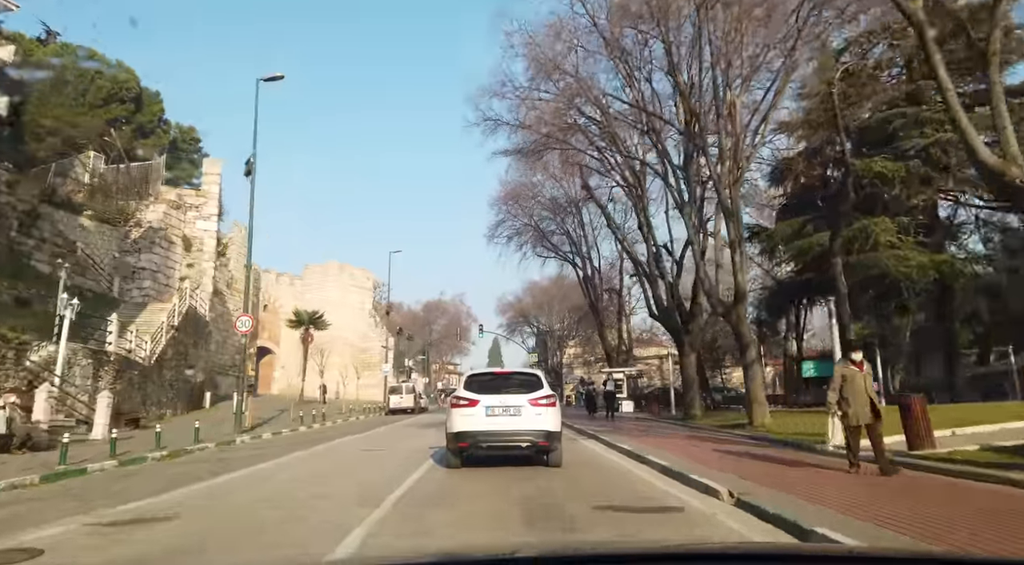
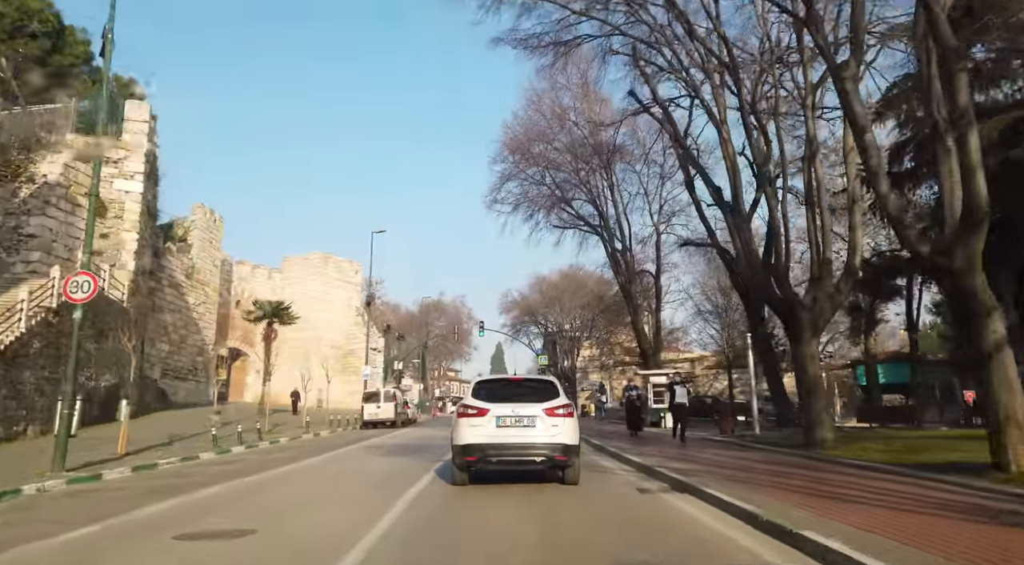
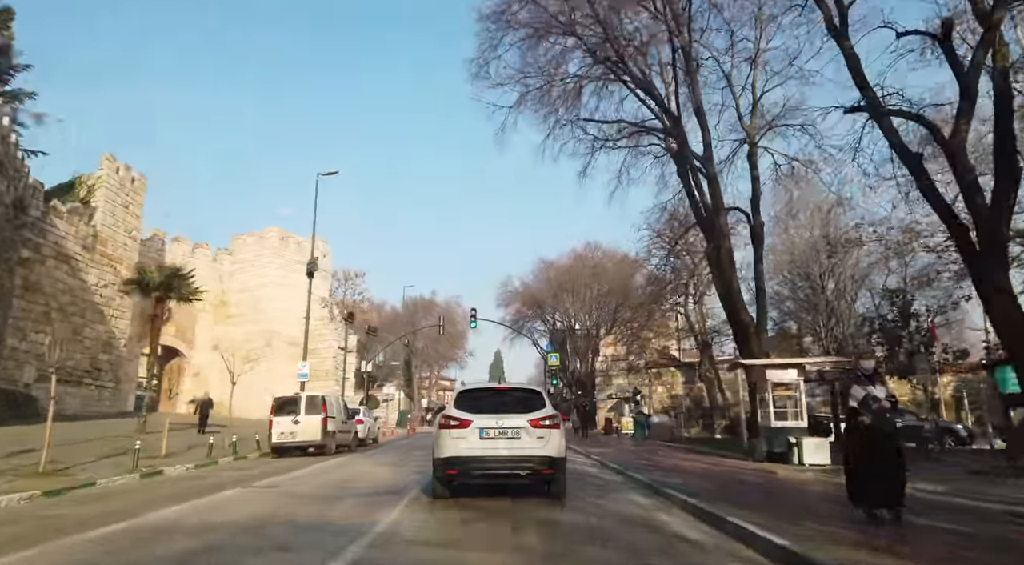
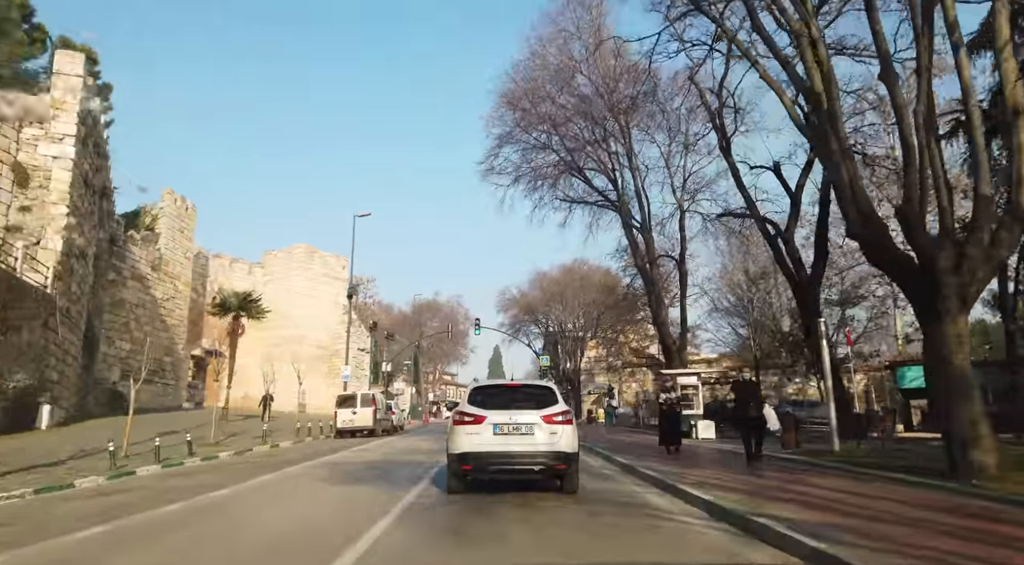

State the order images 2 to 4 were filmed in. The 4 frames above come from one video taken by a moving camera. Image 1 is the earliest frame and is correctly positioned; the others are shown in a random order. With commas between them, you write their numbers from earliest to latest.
2, 4, 3
